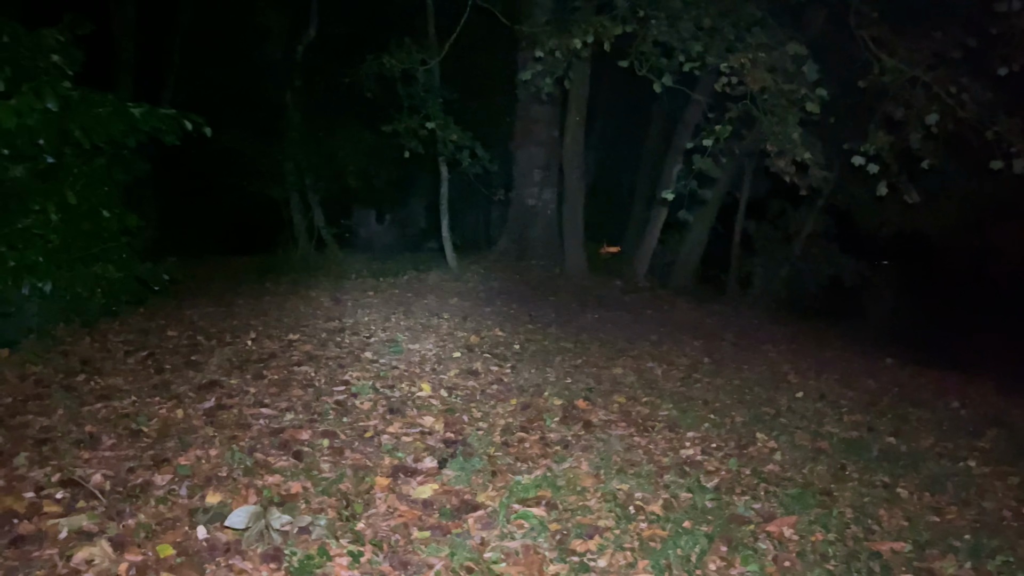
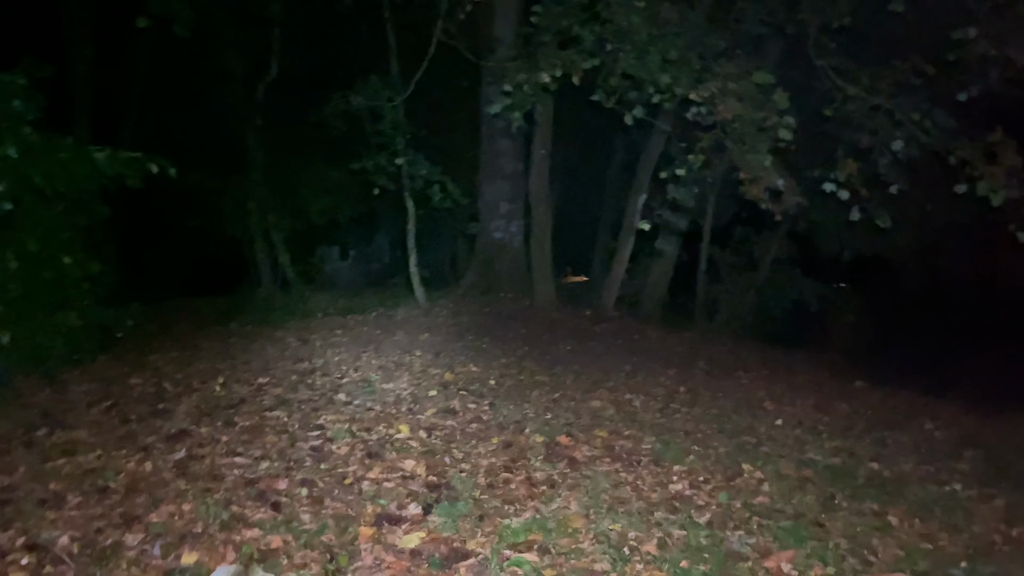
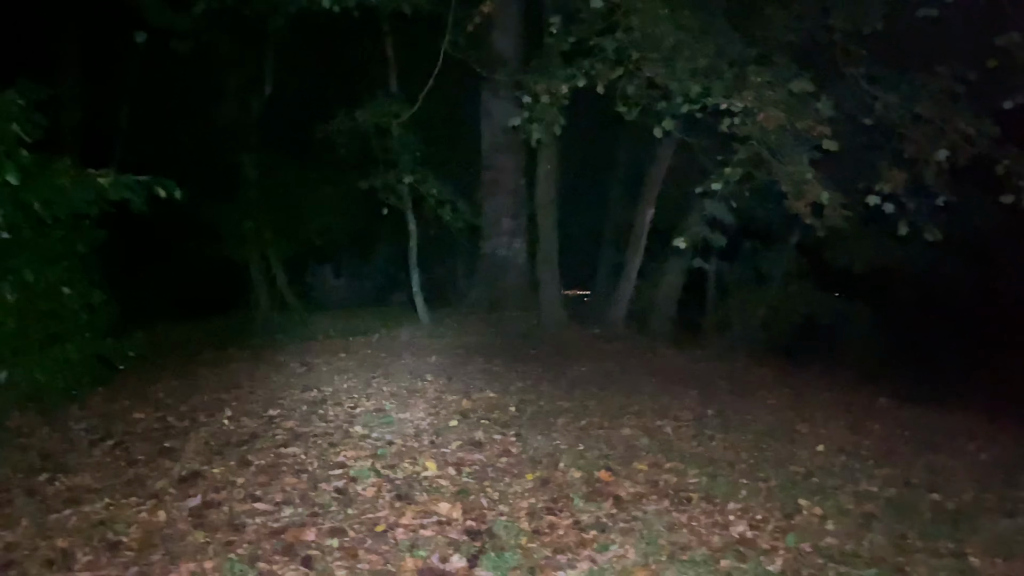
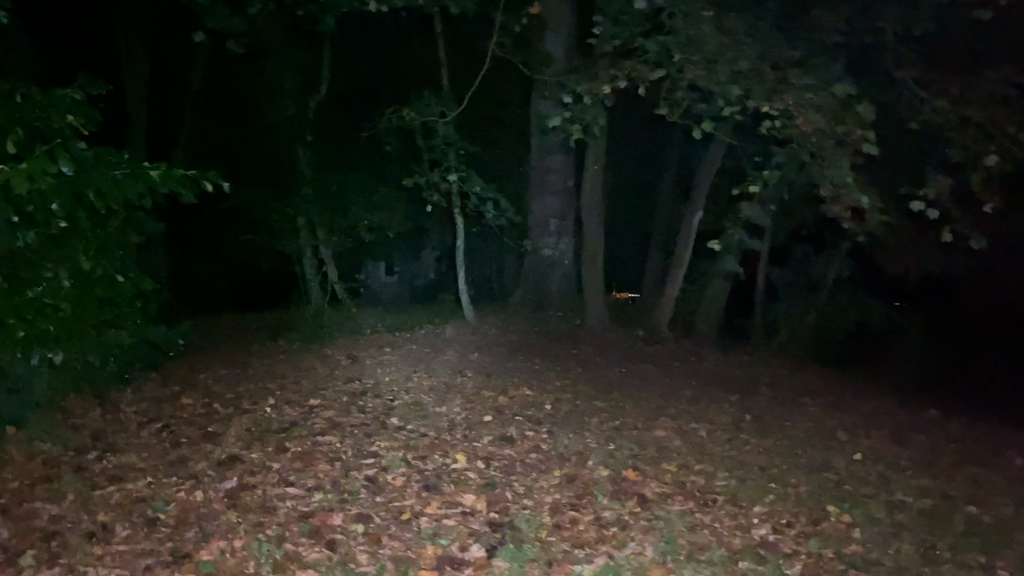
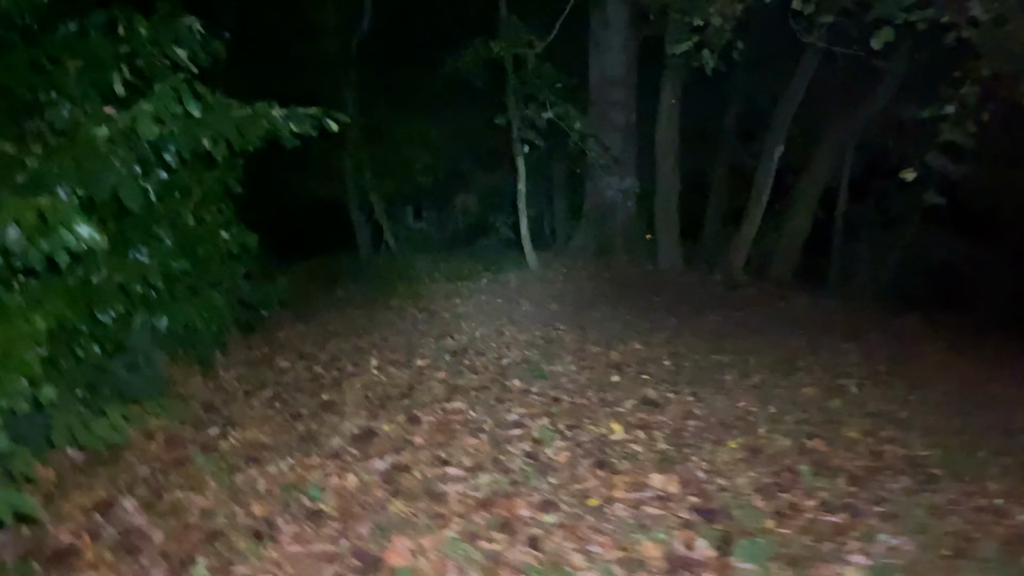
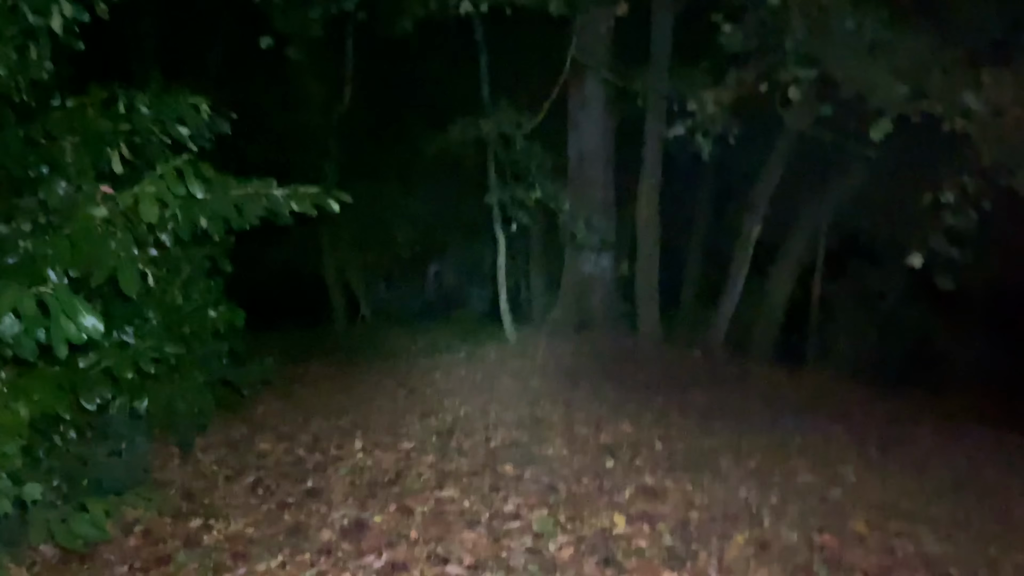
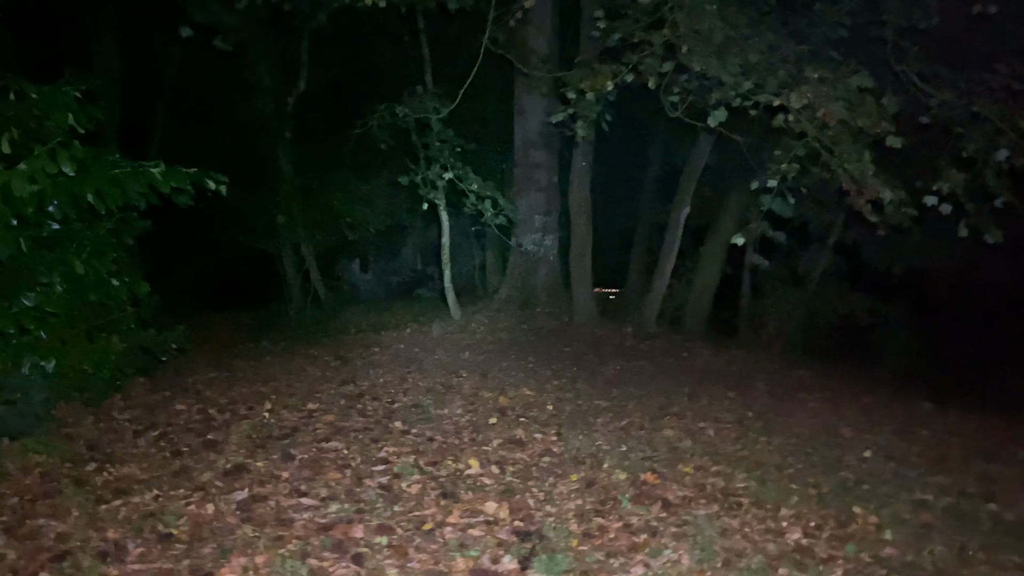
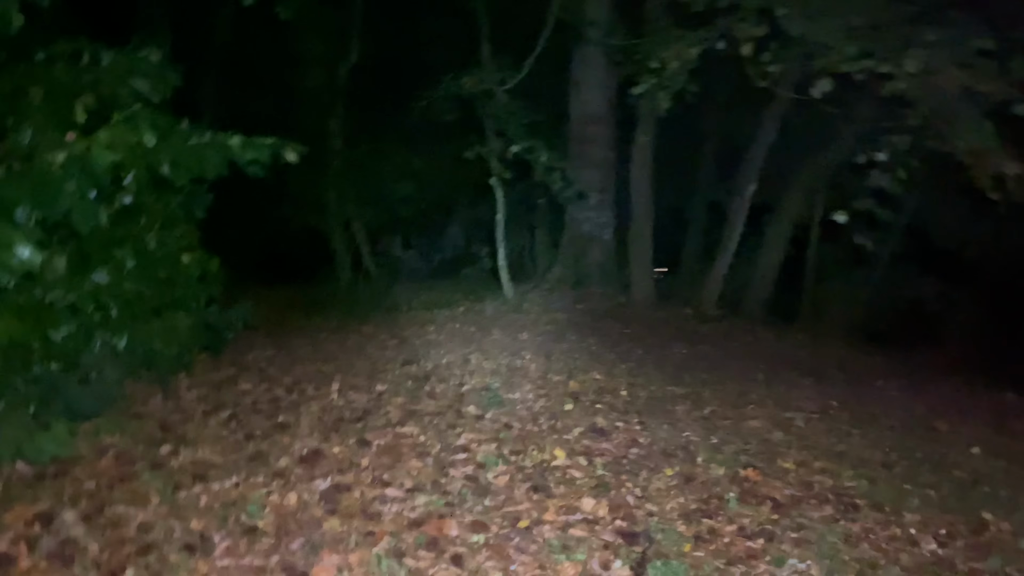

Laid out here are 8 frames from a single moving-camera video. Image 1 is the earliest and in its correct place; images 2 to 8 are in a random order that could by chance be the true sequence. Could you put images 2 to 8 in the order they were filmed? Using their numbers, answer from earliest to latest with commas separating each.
2, 4, 3, 7, 8, 5, 6
